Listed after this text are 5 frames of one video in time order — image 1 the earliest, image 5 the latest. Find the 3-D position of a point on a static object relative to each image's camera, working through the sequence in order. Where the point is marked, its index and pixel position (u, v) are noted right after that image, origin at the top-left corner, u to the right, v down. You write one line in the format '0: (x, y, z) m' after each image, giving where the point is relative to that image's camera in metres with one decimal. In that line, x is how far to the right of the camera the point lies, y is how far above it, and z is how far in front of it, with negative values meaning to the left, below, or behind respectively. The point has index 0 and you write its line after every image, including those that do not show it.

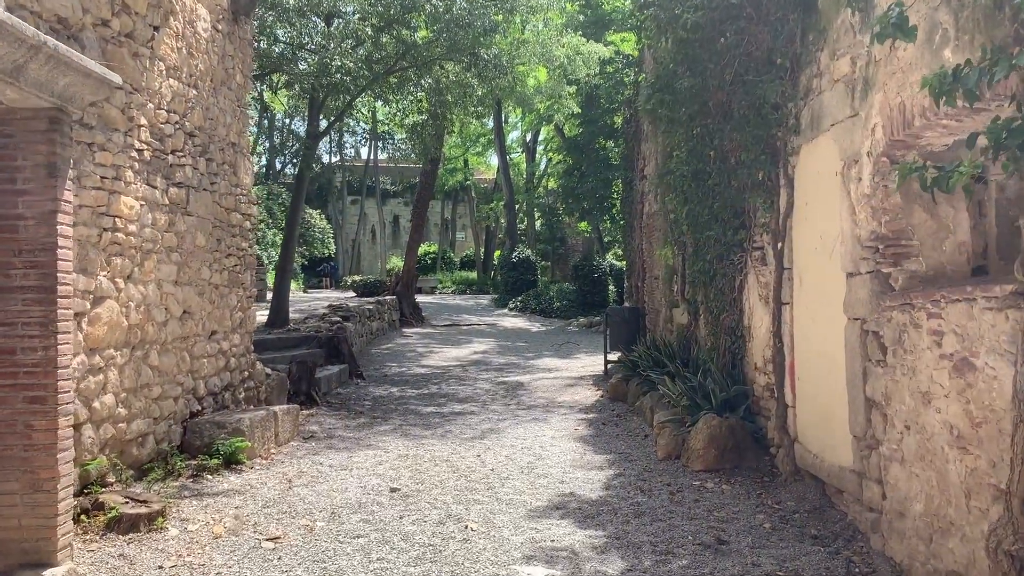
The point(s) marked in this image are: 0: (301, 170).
0: (-2.6, +1.4, +10.9) m
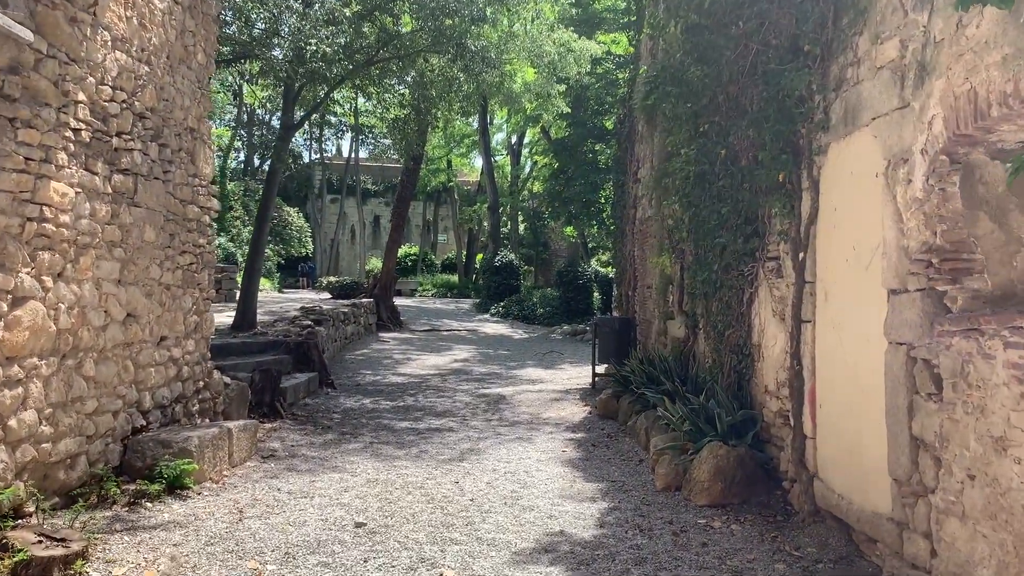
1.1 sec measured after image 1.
0: (-2.8, +1.4, +10.3) m
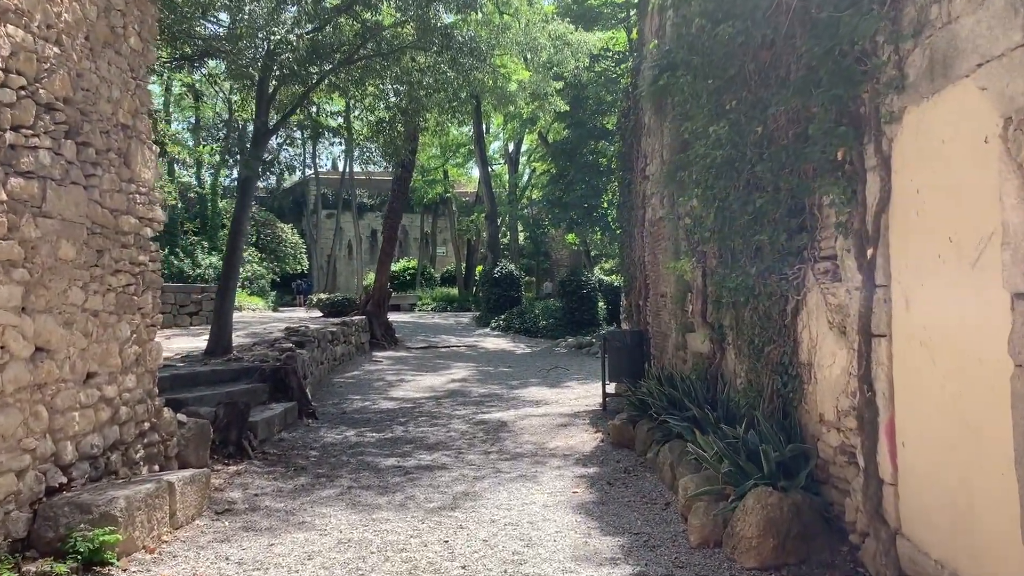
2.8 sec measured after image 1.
0: (-2.9, +1.2, +9.5) m
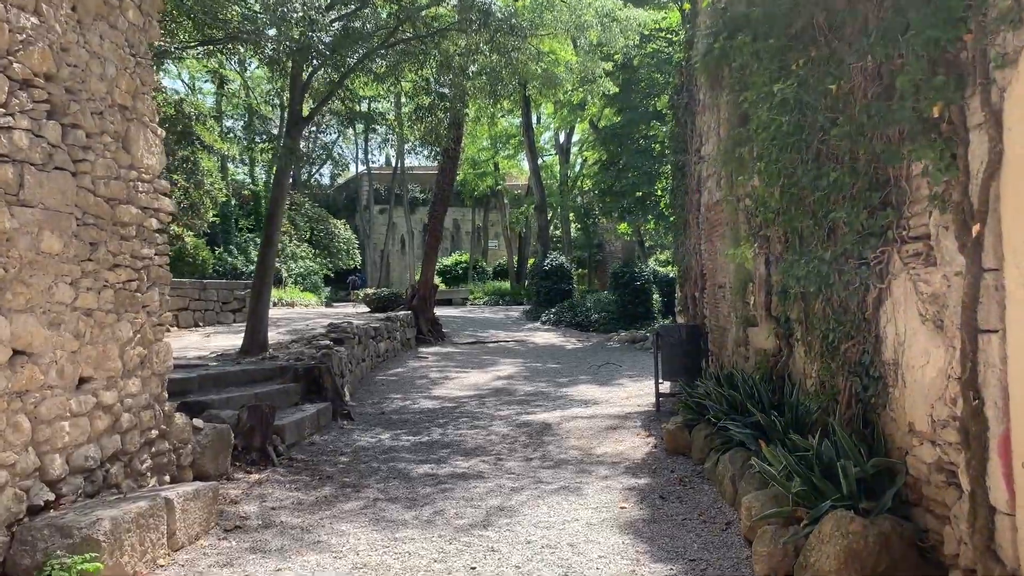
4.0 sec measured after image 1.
0: (-2.4, +1.2, +9.1) m
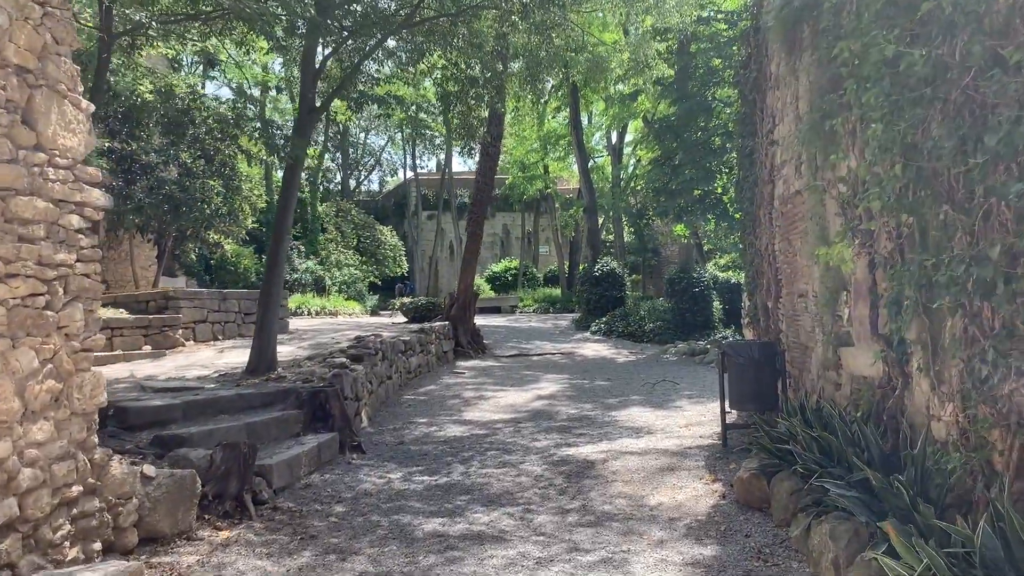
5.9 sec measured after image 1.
0: (-2.0, +1.1, +8.1) m
